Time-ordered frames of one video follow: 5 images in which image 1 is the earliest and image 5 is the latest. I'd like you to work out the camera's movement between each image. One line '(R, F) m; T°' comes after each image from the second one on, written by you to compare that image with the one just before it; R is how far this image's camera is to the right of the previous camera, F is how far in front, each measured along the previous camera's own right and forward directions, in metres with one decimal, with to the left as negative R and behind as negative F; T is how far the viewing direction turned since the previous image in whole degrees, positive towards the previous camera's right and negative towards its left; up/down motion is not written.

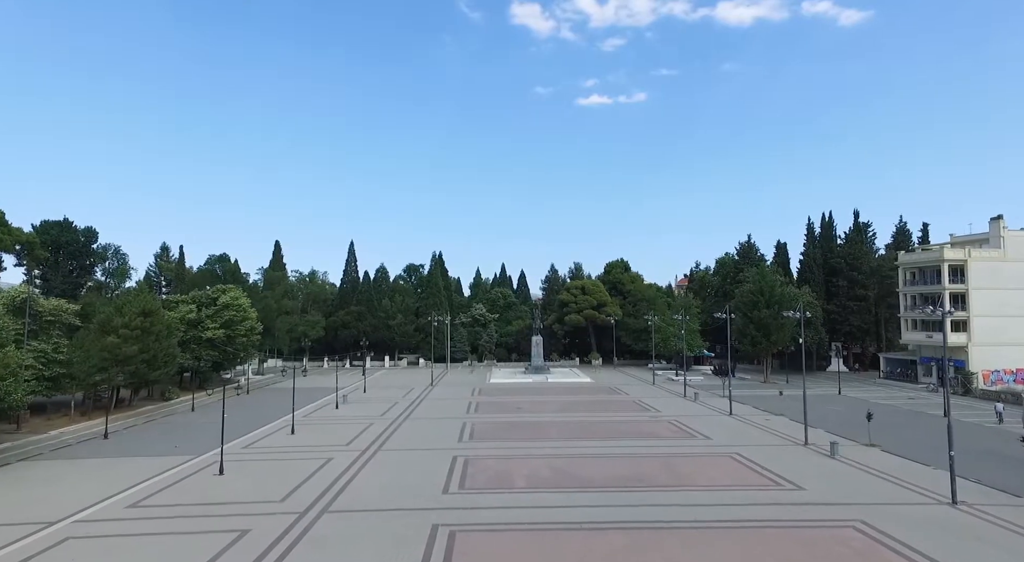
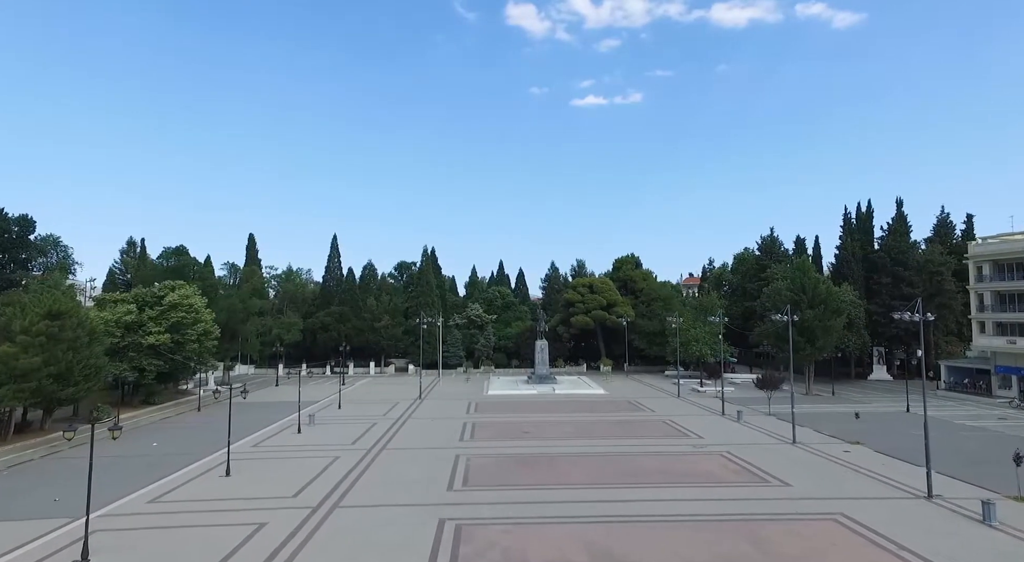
(-0.5, +7.3) m; 0°
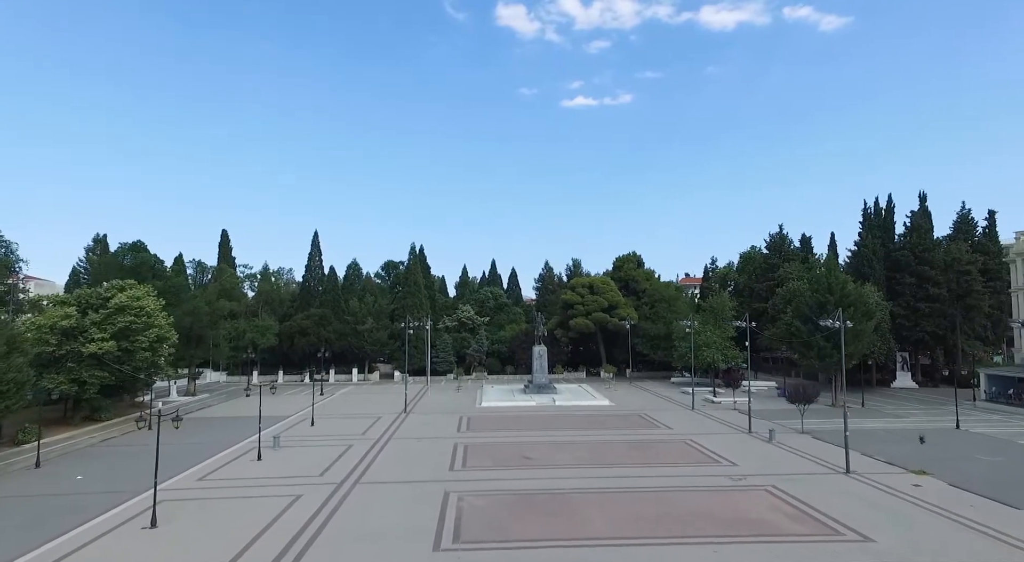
(-0.4, +4.6) m; +1°
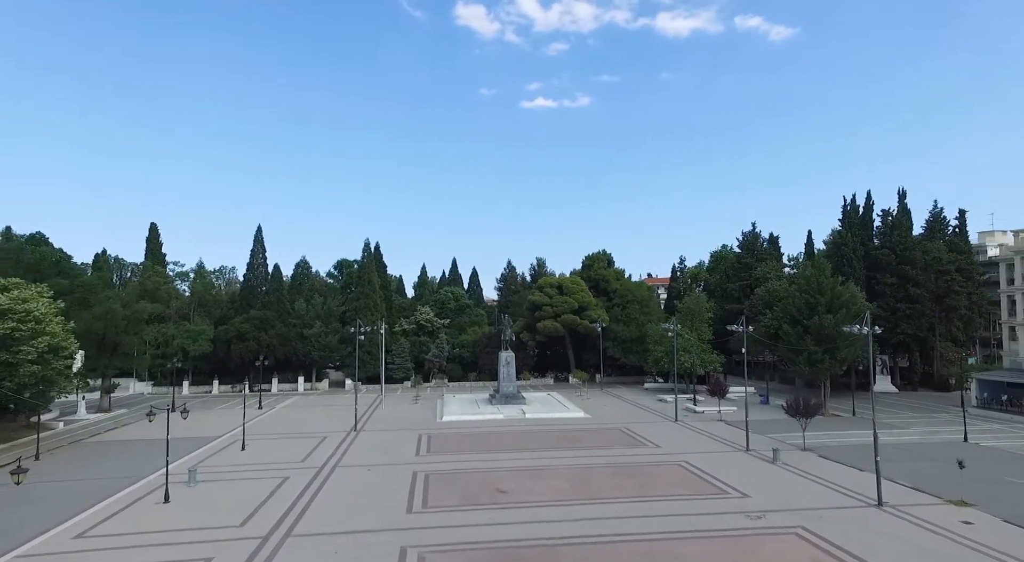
(-0.4, +4.3) m; +4°
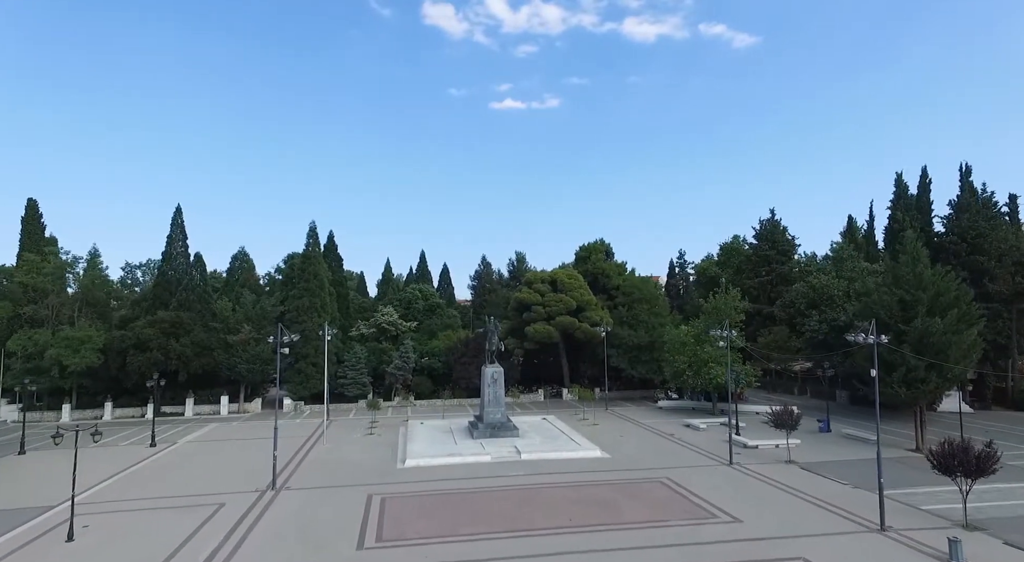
(-0.9, +10.7) m; +3°
